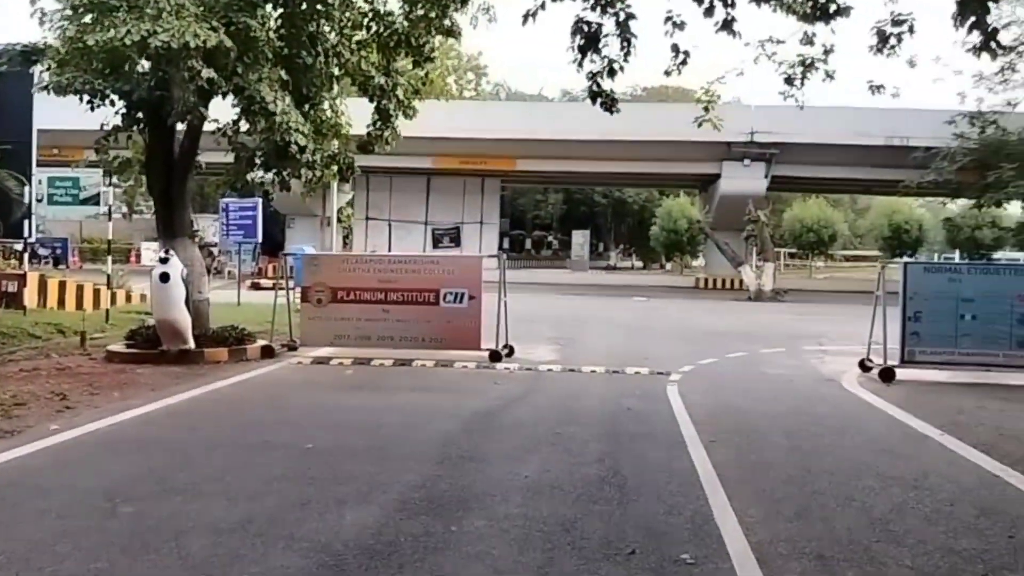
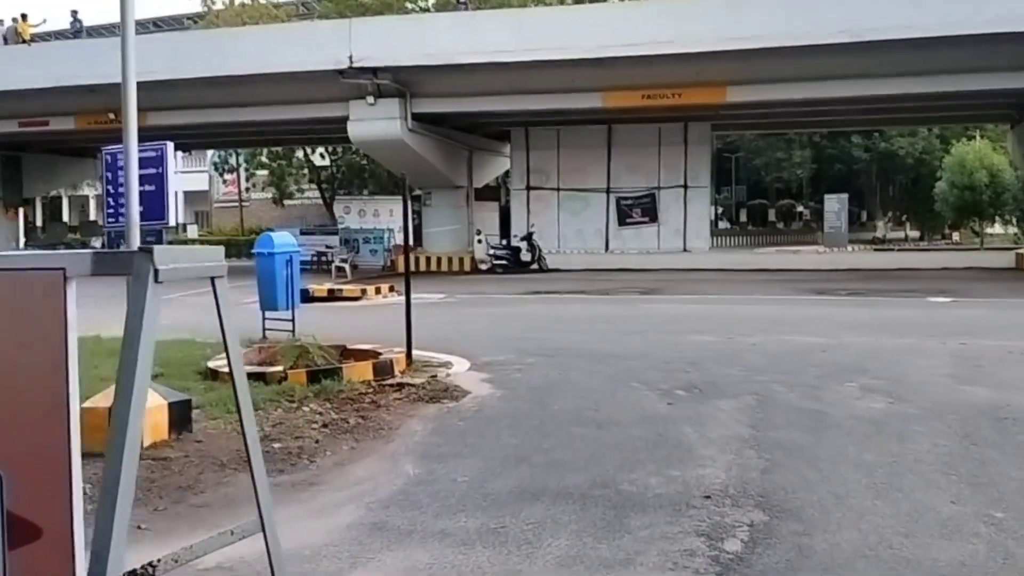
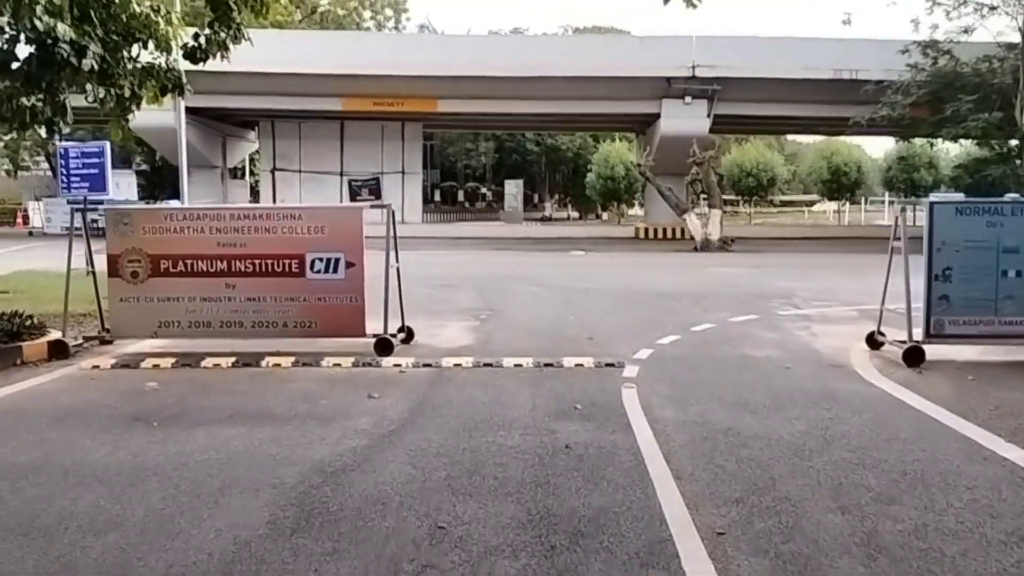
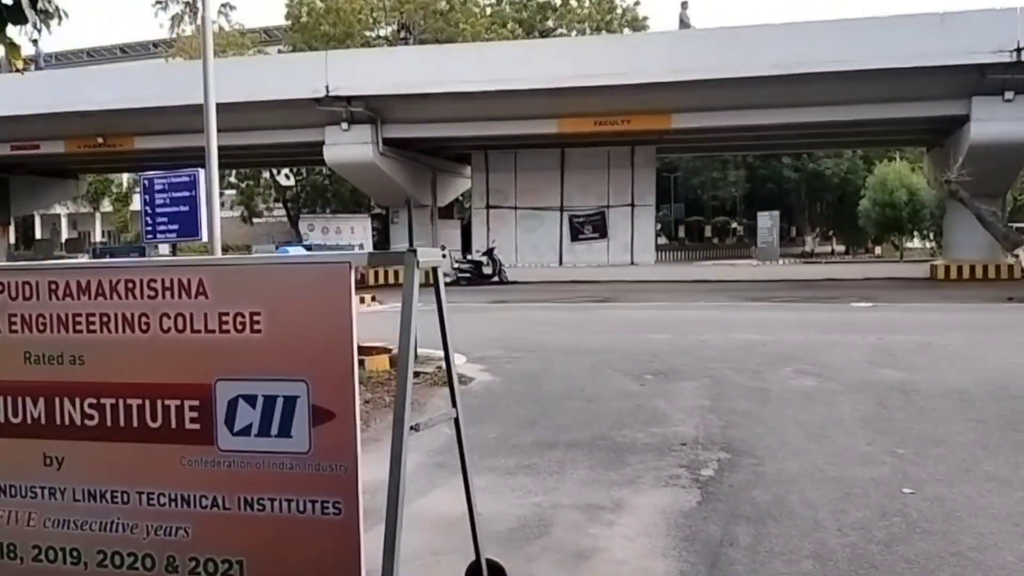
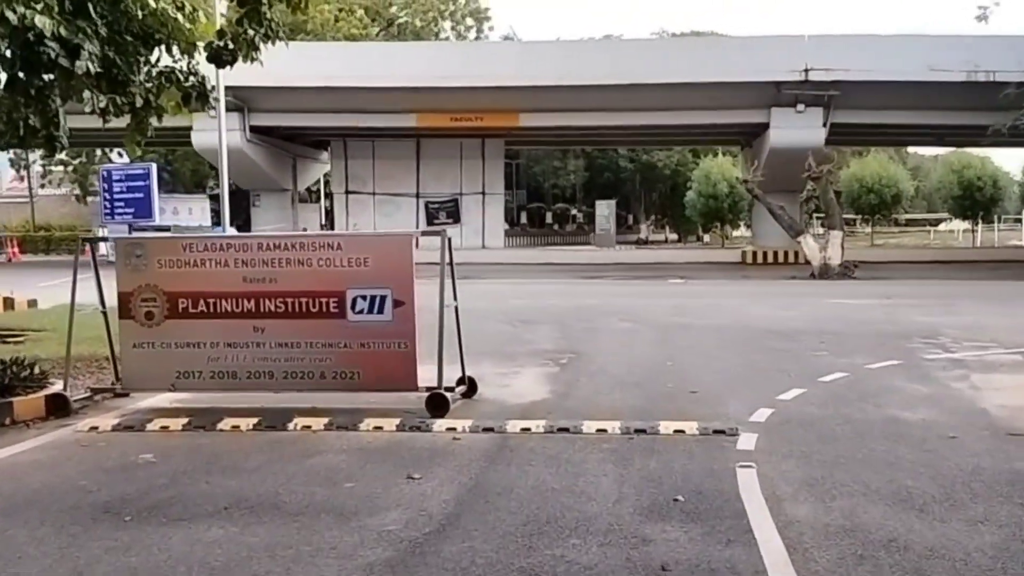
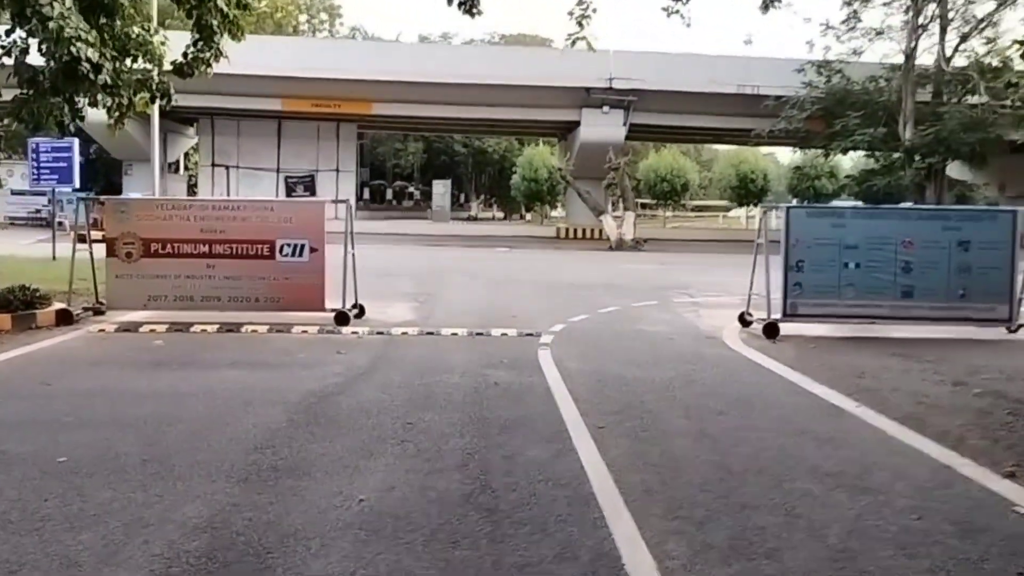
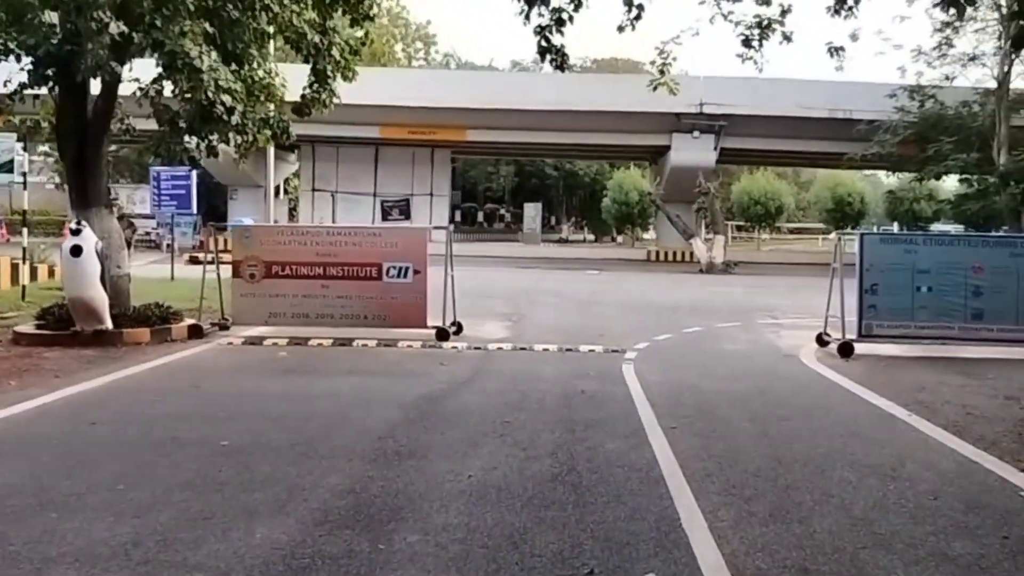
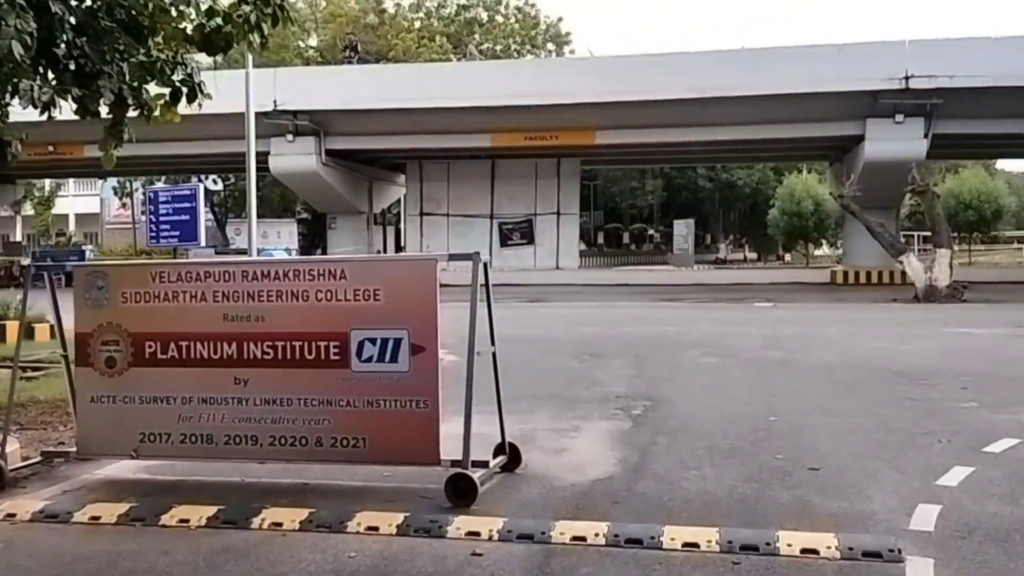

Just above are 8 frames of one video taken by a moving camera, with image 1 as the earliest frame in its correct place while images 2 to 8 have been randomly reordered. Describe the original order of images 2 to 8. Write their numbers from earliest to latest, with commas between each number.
7, 6, 3, 5, 8, 4, 2
